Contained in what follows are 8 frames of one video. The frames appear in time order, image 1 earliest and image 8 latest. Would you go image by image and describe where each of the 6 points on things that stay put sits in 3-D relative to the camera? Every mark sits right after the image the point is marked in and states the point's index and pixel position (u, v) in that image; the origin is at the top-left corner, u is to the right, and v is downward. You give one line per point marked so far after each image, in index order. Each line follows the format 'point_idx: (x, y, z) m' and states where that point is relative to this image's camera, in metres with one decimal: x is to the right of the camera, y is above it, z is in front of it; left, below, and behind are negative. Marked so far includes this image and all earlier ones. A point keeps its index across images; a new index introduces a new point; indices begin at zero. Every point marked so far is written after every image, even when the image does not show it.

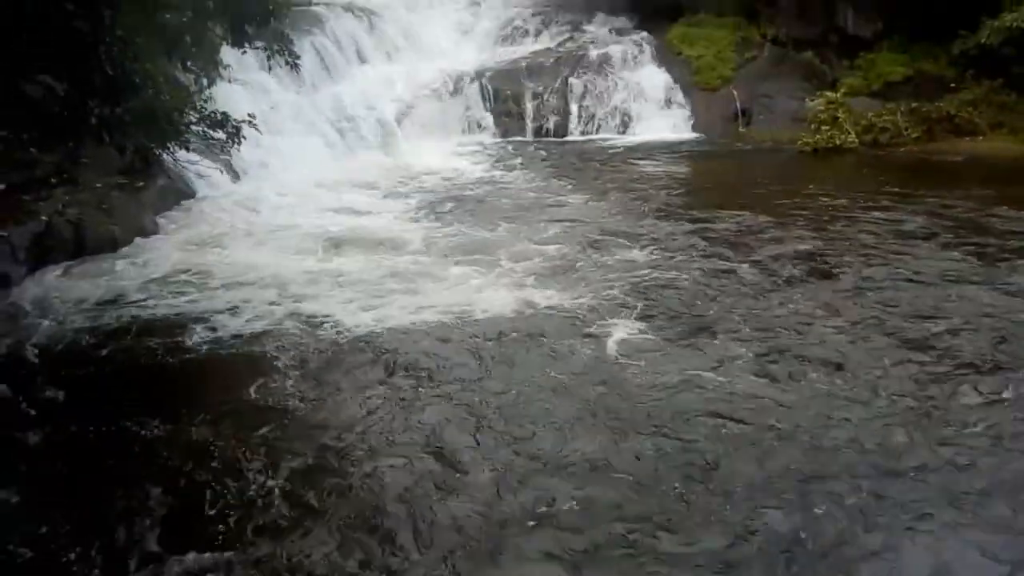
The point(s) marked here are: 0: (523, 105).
0: (+0.2, +2.9, +14.6) m
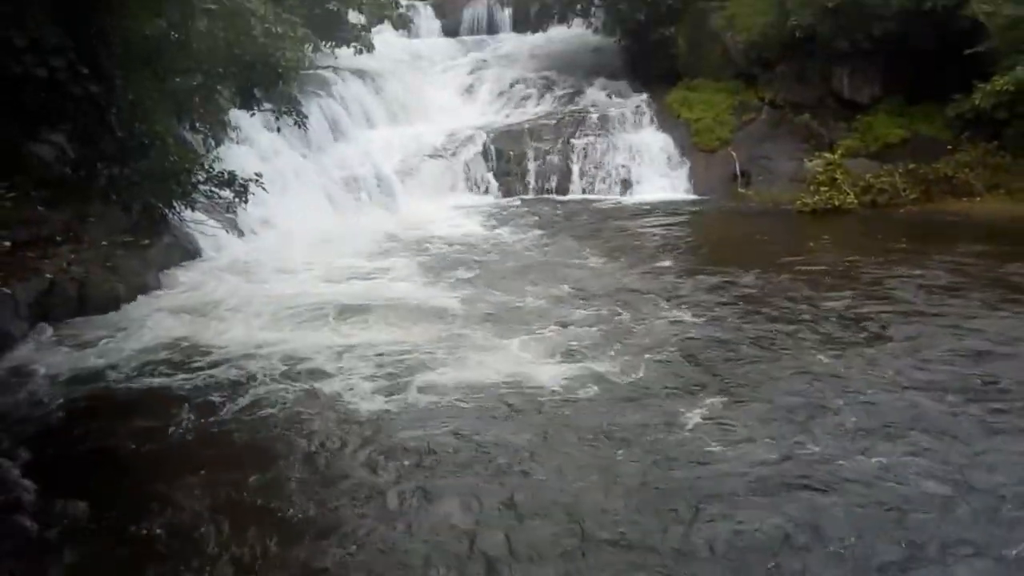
0: (+0.2, +2.0, +14.7) m
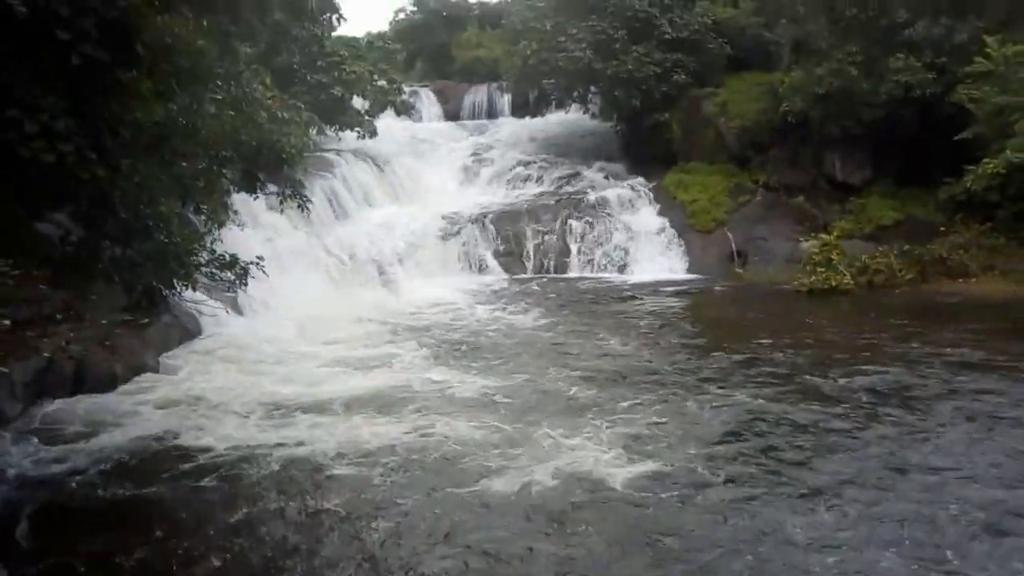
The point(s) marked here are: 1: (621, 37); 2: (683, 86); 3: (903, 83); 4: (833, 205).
0: (+0.2, +0.7, +14.9) m
1: (+2.0, +4.8, +16.8) m
2: (+3.2, +3.8, +16.7) m
3: (+5.8, +2.9, +13.4) m
4: (+5.2, +1.3, +14.7) m
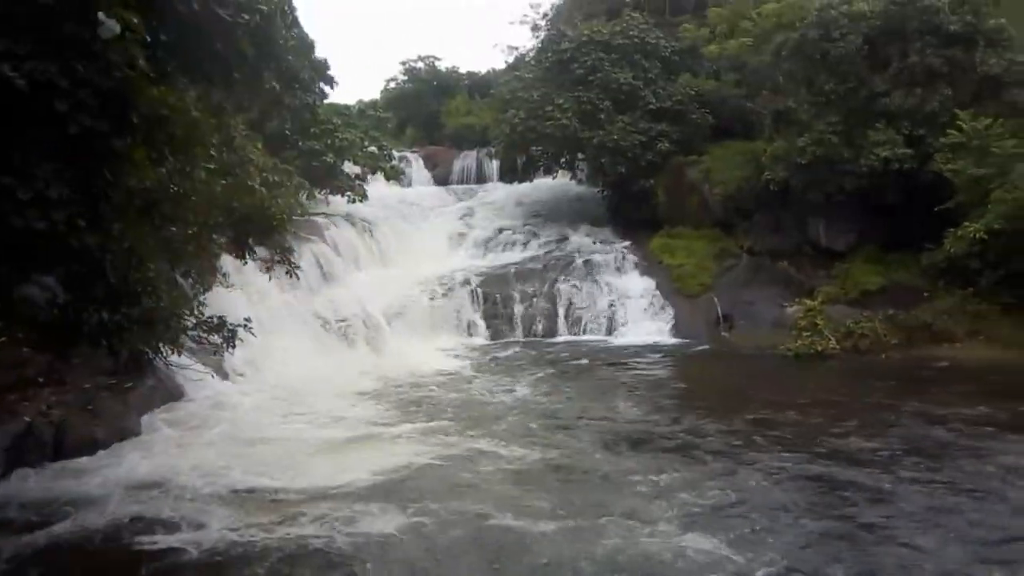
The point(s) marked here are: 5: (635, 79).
0: (0.0, -0.3, +14.9) m
1: (+1.8, +3.5, +17.3) m
2: (+3.0, +2.6, +17.0) m
3: (+5.6, +2.0, +13.7) m
4: (+5.0, +0.3, +14.8) m
5: (+2.4, +4.1, +17.4) m
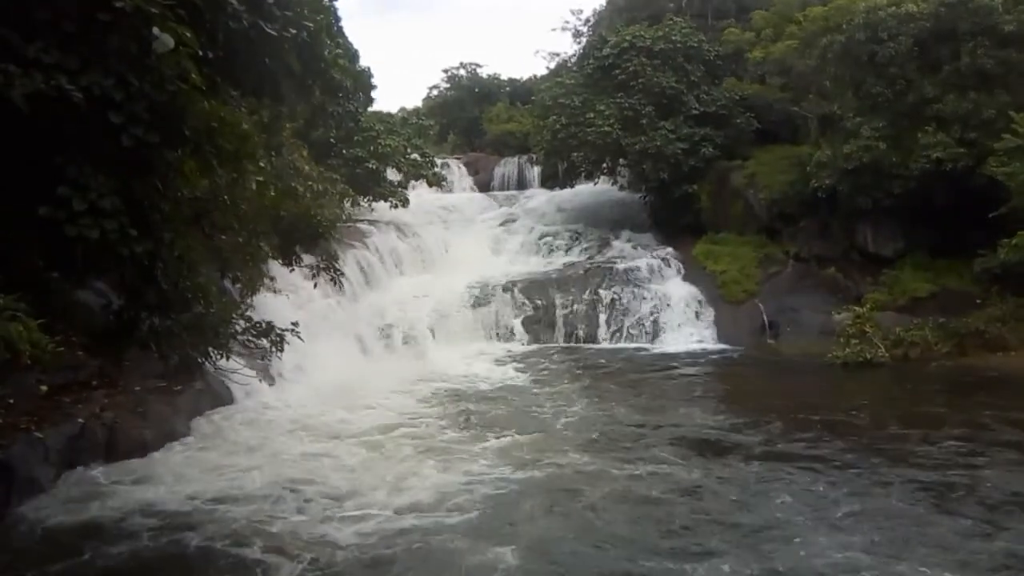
0: (+0.7, -0.4, +14.9) m
1: (+2.6, +3.4, +17.2) m
2: (+3.8, +2.4, +16.9) m
3: (+6.2, +1.9, +13.4) m
4: (+5.7, +0.2, +14.5) m
5: (+3.2, +4.0, +17.3) m
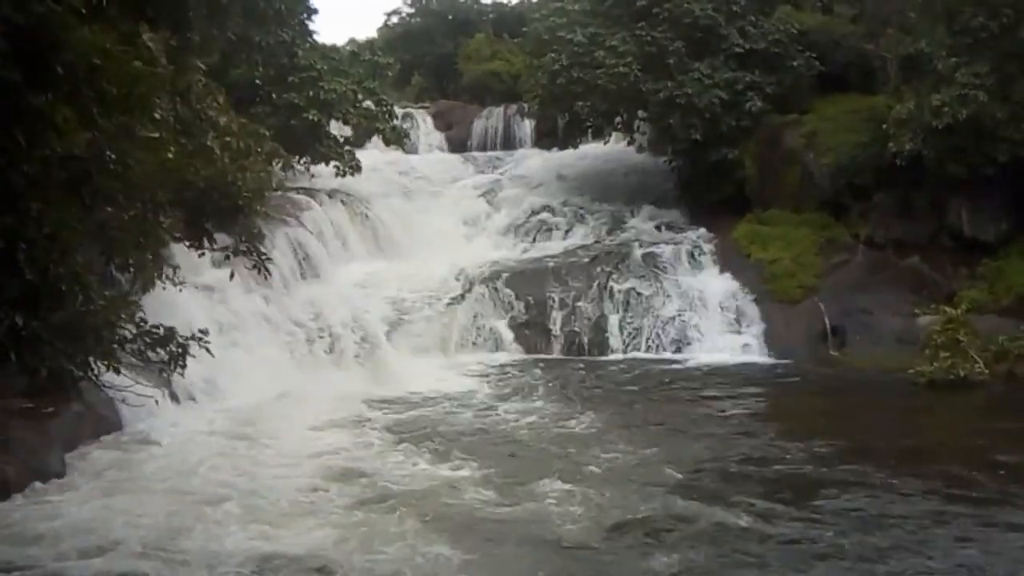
0: (+0.4, -0.3, +11.5) m
1: (+2.4, +3.5, +13.7) m
2: (+3.5, +2.6, +13.5) m
3: (+6.1, +1.9, +10.1) m
4: (+5.5, +0.2, +11.2) m
5: (+3.0, +4.1, +13.9) m
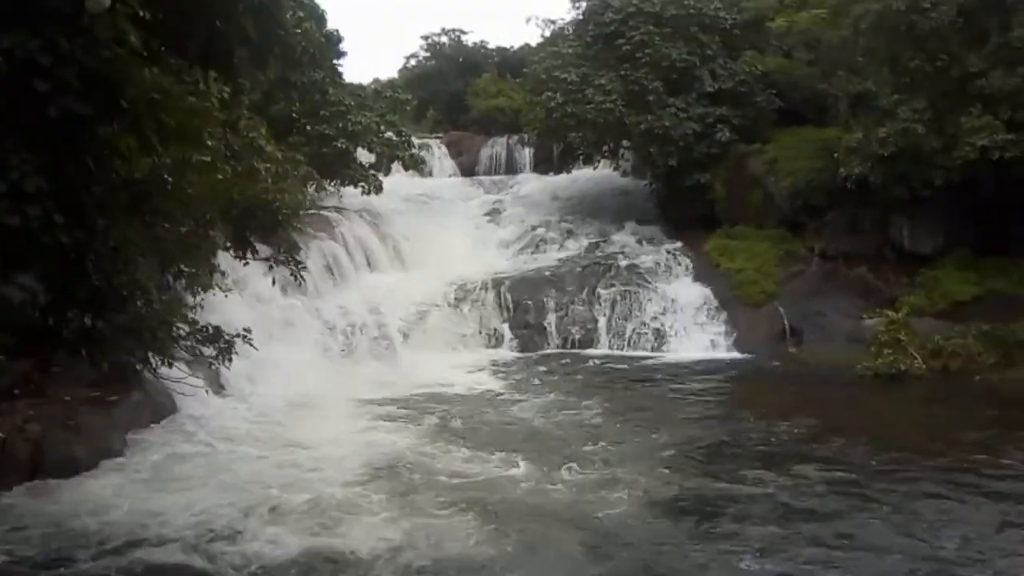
0: (+0.5, -0.4, +13.1) m
1: (+2.4, +3.4, +15.5) m
2: (+3.6, +2.4, +15.2) m
3: (+6.1, +1.9, +11.8) m
4: (+5.5, +0.1, +12.9) m
5: (+3.0, +3.9, +15.6) m
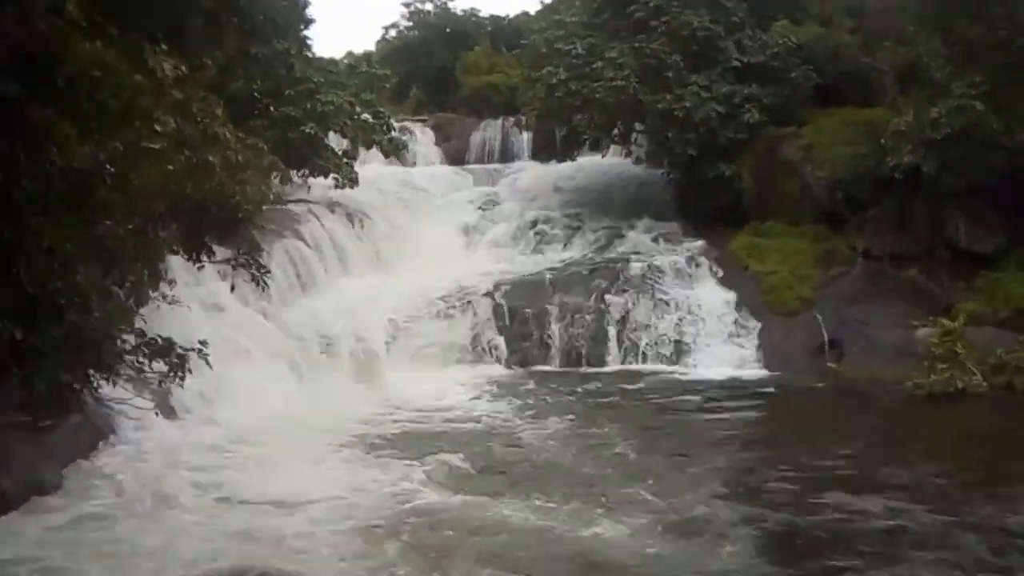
0: (+0.4, -0.5, +11.5) m
1: (+2.3, +3.3, +13.8) m
2: (+3.5, +2.4, +13.5) m
3: (+6.0, +1.8, +10.1) m
4: (+5.4, +0.1, +11.2) m
5: (+2.9, +3.9, +13.9) m
